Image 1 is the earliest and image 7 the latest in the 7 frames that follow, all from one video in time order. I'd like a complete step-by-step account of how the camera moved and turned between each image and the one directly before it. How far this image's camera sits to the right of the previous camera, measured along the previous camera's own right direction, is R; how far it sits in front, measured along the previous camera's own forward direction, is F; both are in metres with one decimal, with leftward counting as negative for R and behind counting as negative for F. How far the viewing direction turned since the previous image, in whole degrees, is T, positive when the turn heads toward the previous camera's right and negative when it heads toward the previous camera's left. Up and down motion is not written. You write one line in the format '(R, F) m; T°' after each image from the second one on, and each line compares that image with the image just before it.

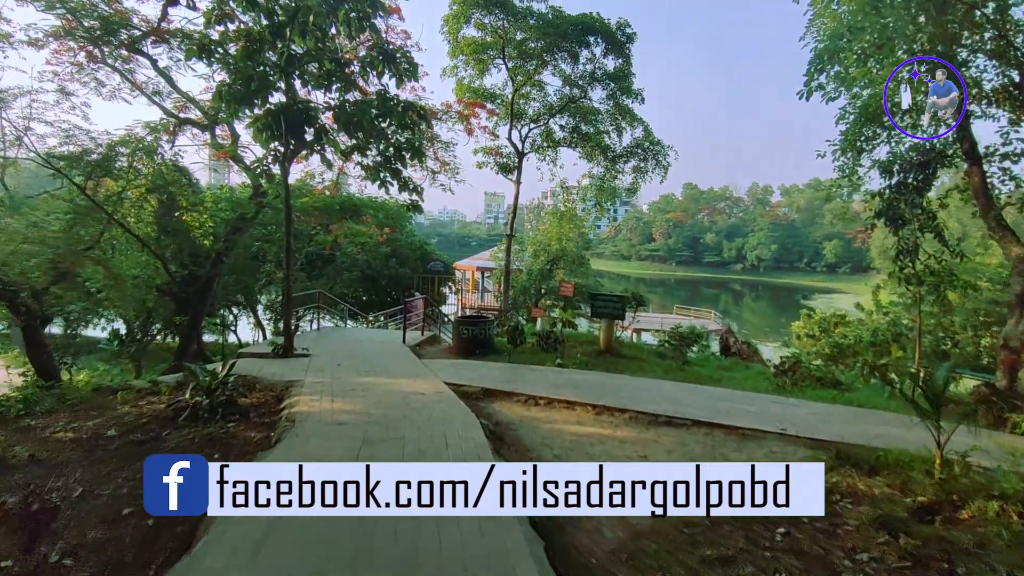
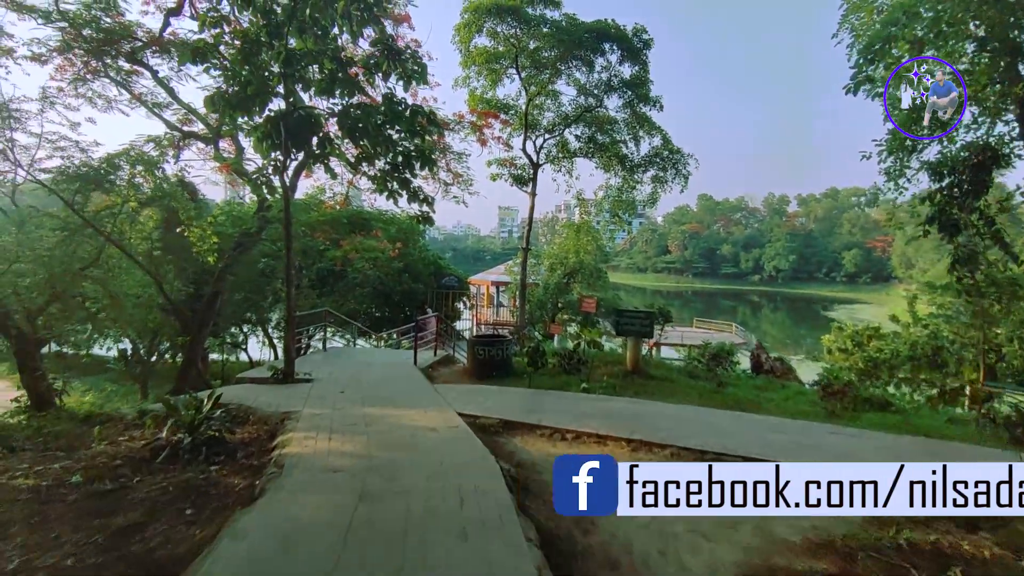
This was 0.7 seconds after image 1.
(0.0, +0.5) m; -1°
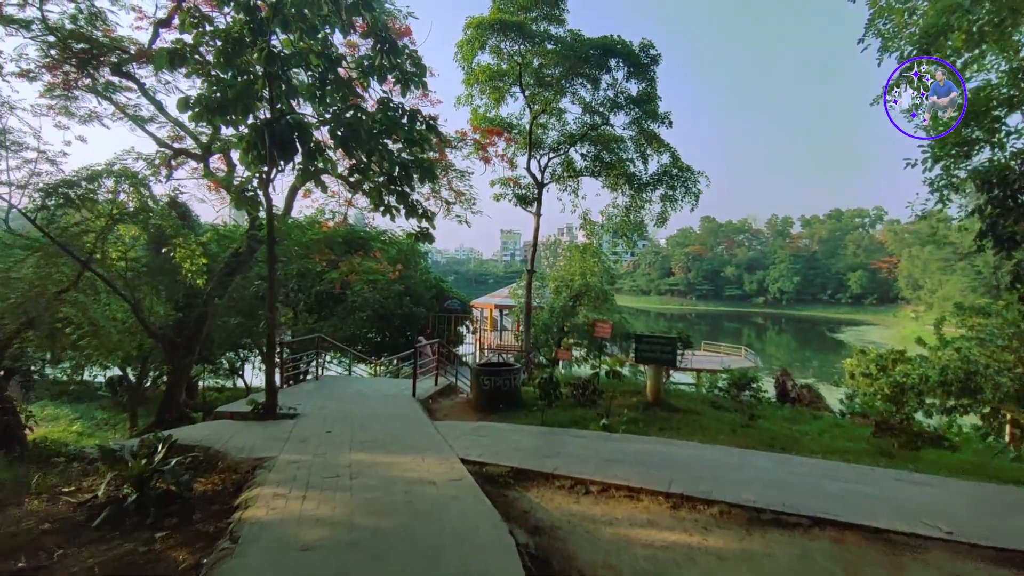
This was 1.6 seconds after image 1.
(-0.1, +0.6) m; 0°
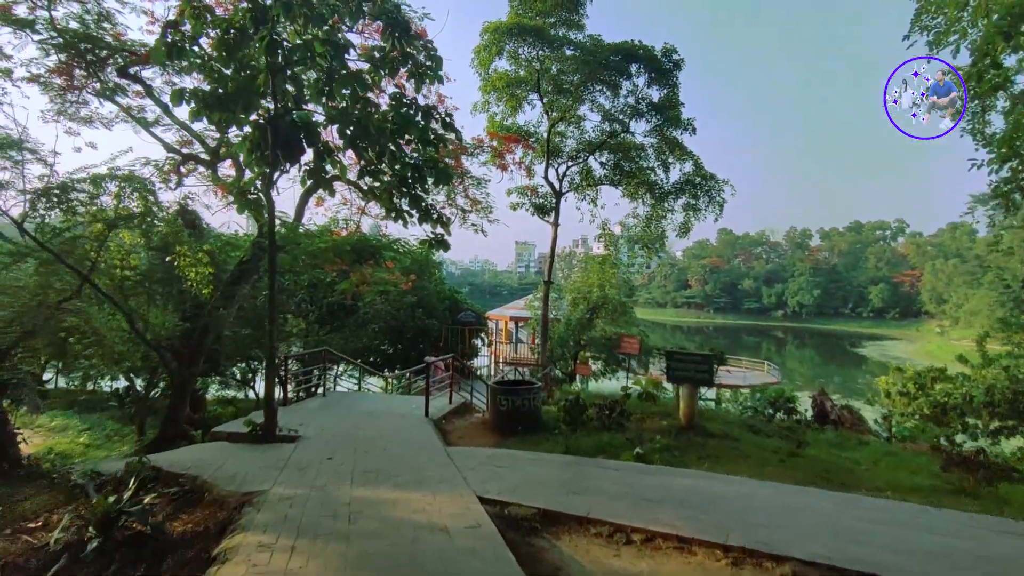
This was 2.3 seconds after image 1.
(-0.1, +0.4) m; -1°
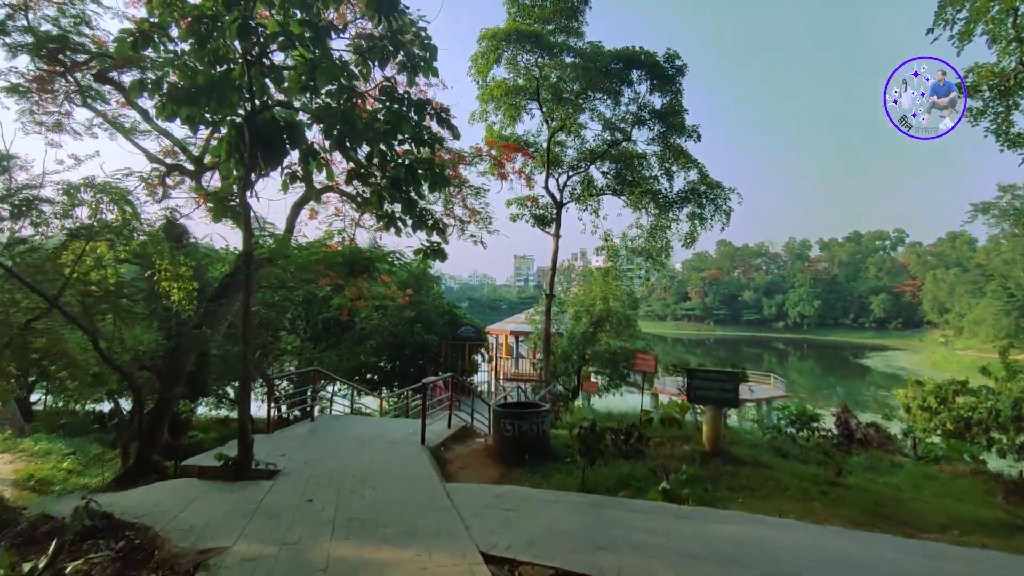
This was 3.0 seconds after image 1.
(0.0, +0.5) m; 0°
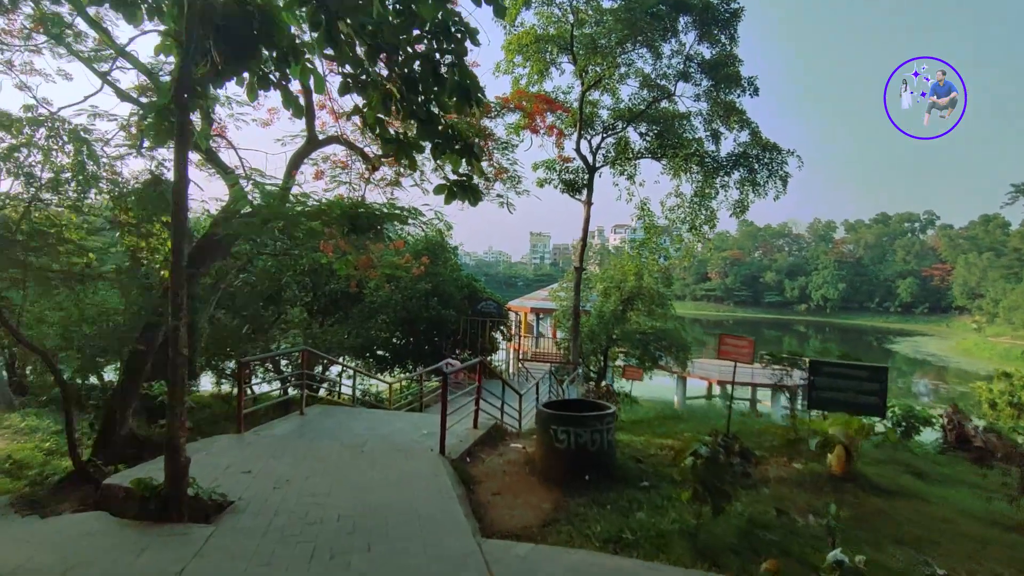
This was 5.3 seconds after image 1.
(-0.2, +1.4) m; -1°
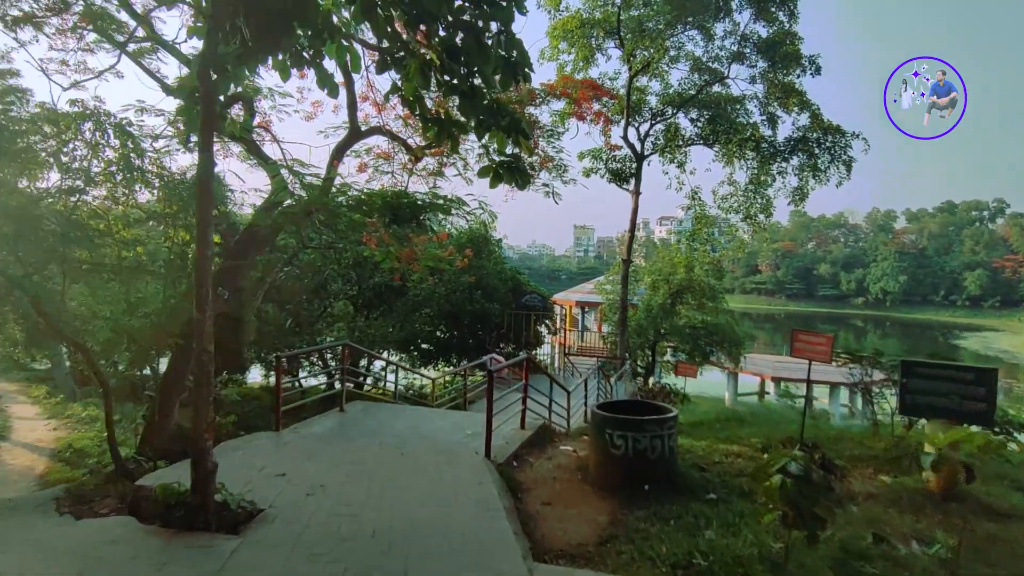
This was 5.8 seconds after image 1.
(0.0, +0.3) m; -4°
